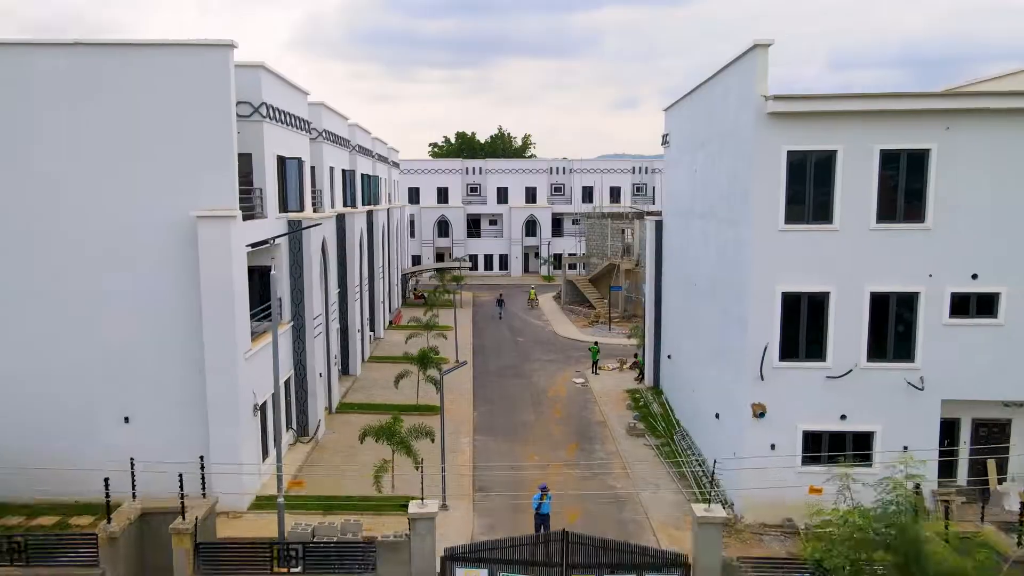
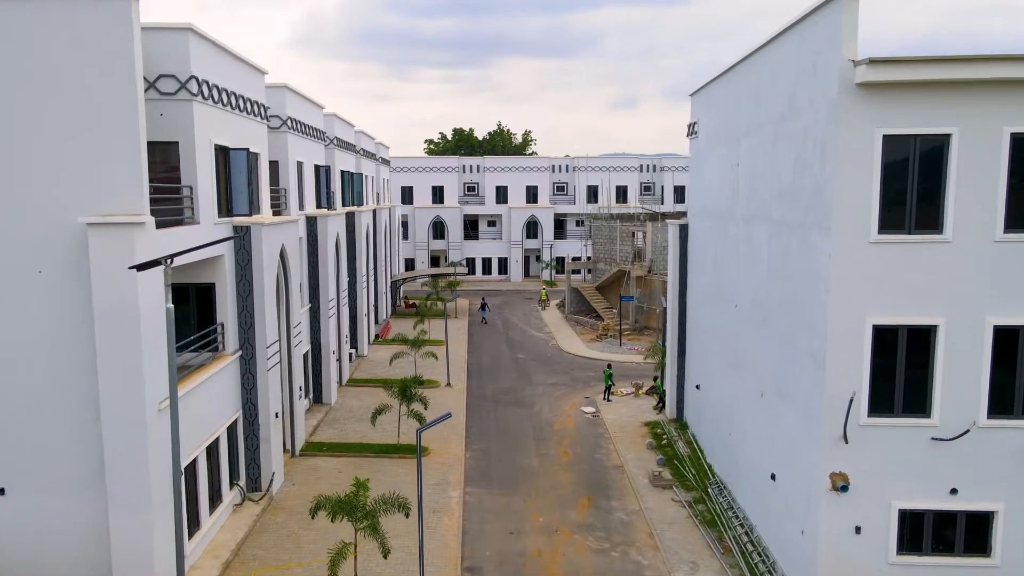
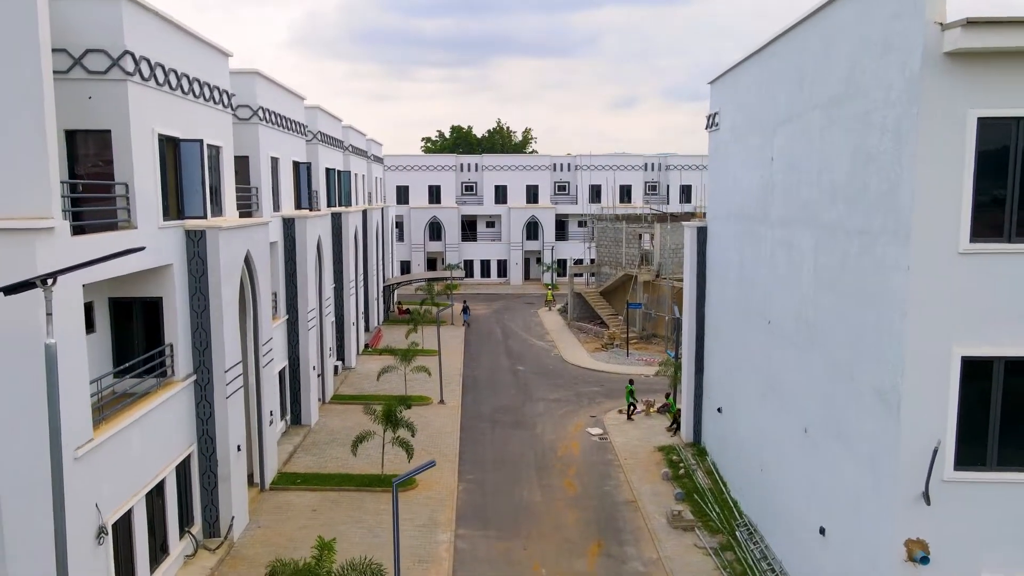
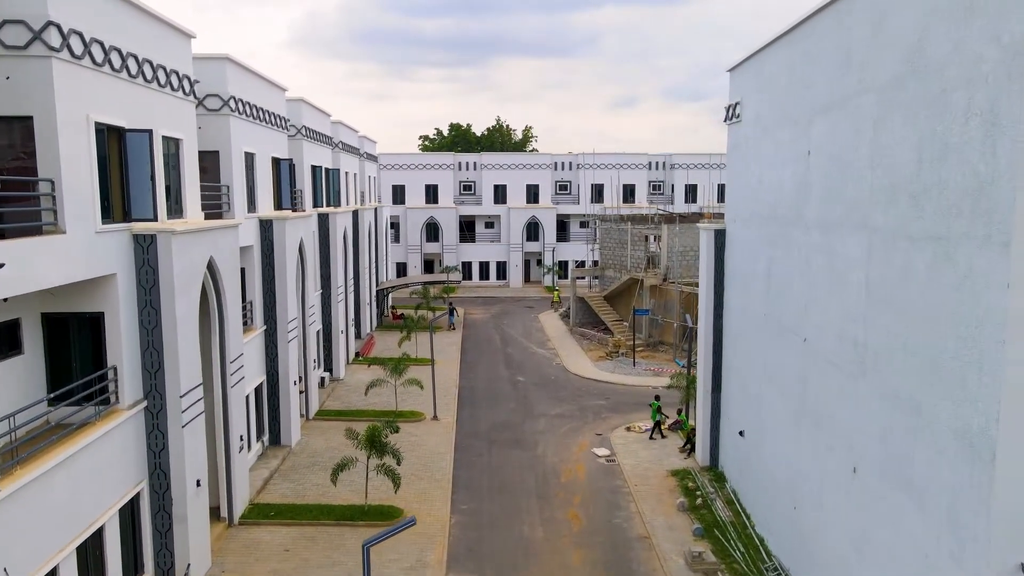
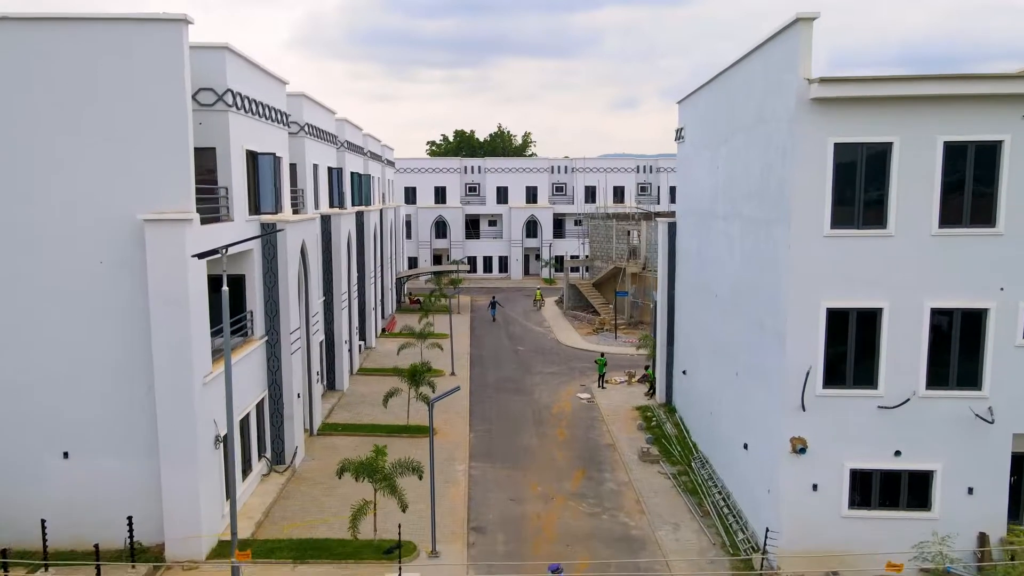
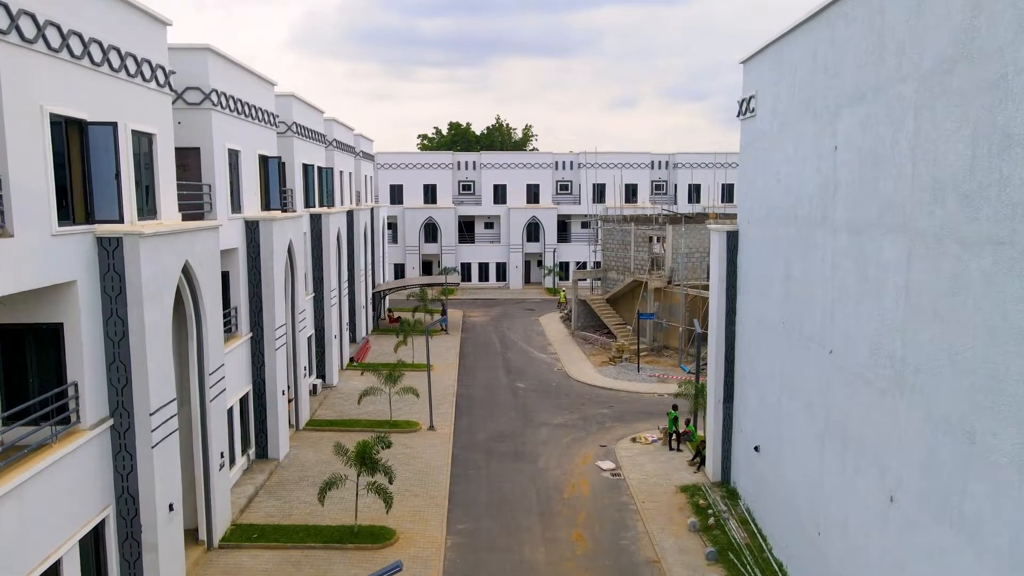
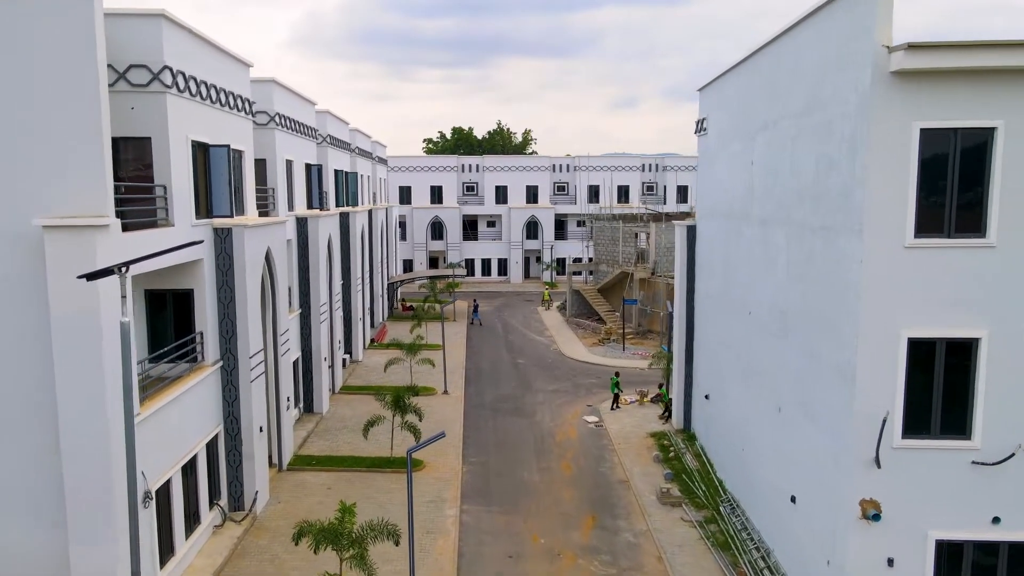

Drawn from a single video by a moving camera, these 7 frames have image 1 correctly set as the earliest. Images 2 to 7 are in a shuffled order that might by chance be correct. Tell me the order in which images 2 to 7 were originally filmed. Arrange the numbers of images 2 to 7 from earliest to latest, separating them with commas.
5, 2, 7, 3, 4, 6
